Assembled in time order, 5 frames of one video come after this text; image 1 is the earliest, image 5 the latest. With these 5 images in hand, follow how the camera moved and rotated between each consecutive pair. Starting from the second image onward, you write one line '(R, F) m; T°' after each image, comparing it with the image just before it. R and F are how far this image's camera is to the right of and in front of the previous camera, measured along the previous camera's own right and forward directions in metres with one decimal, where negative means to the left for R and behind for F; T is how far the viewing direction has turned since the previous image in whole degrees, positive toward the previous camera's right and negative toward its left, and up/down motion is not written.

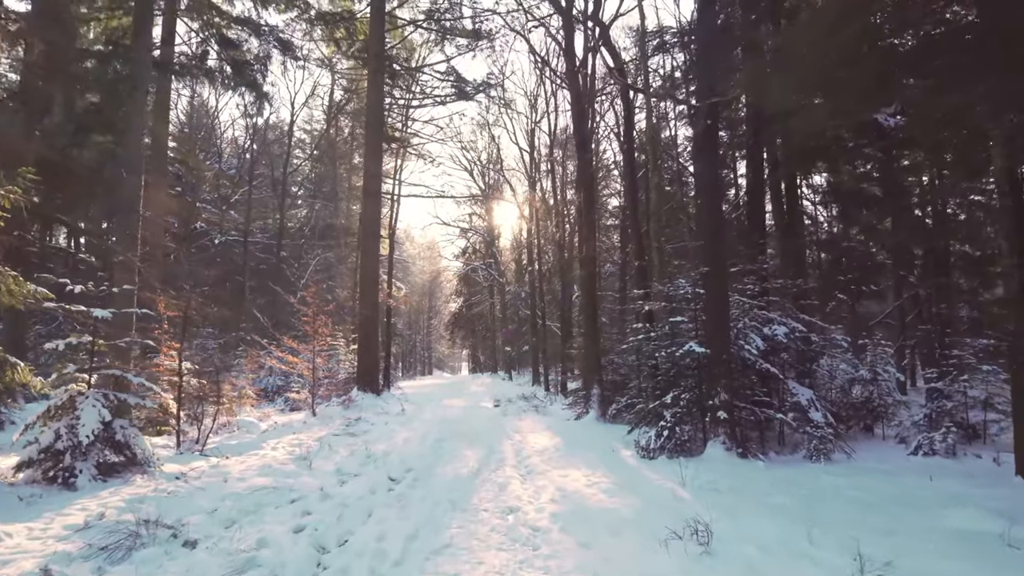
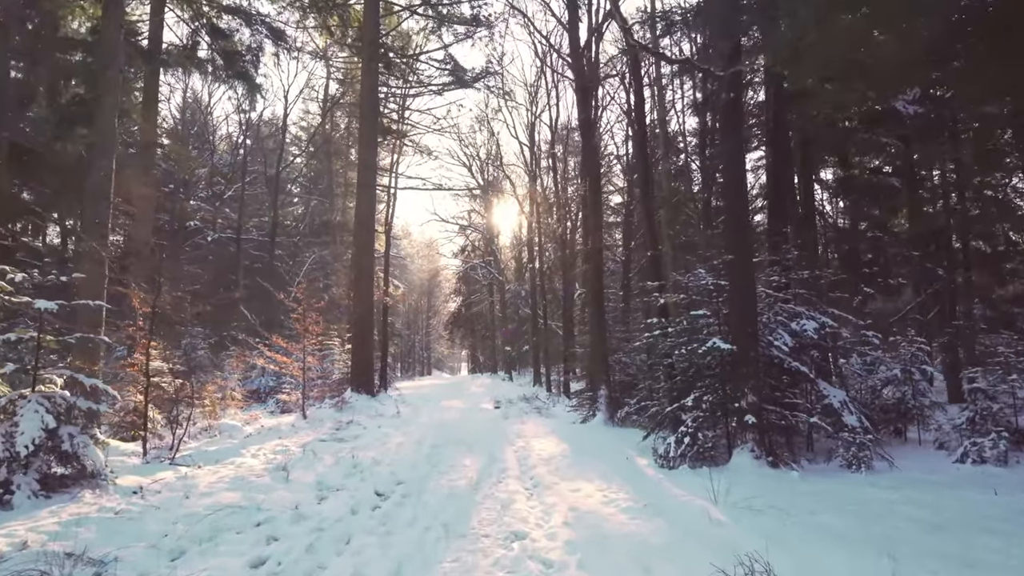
(0.0, +0.7) m; 0°
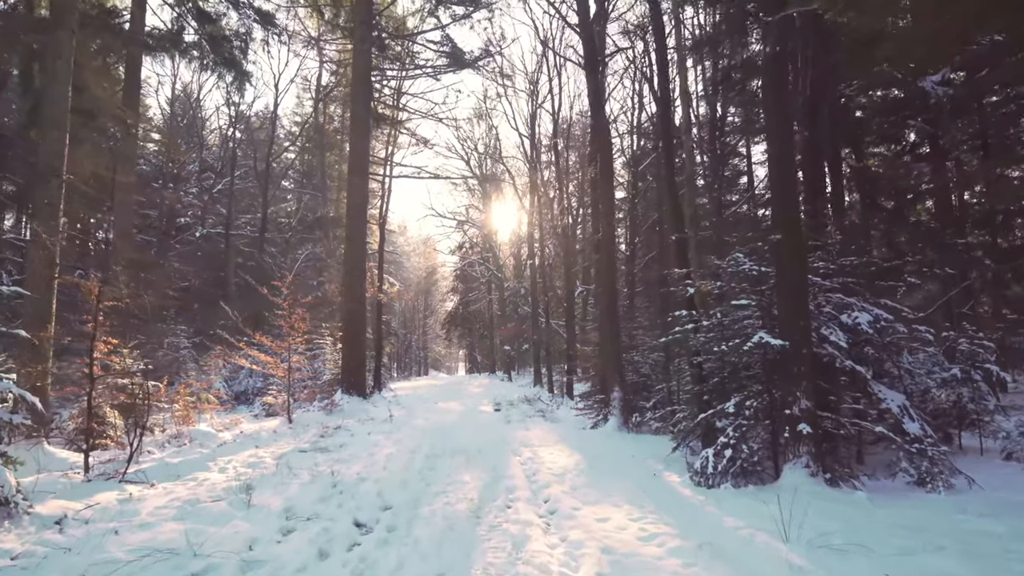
(-0.1, +1.0) m; 0°
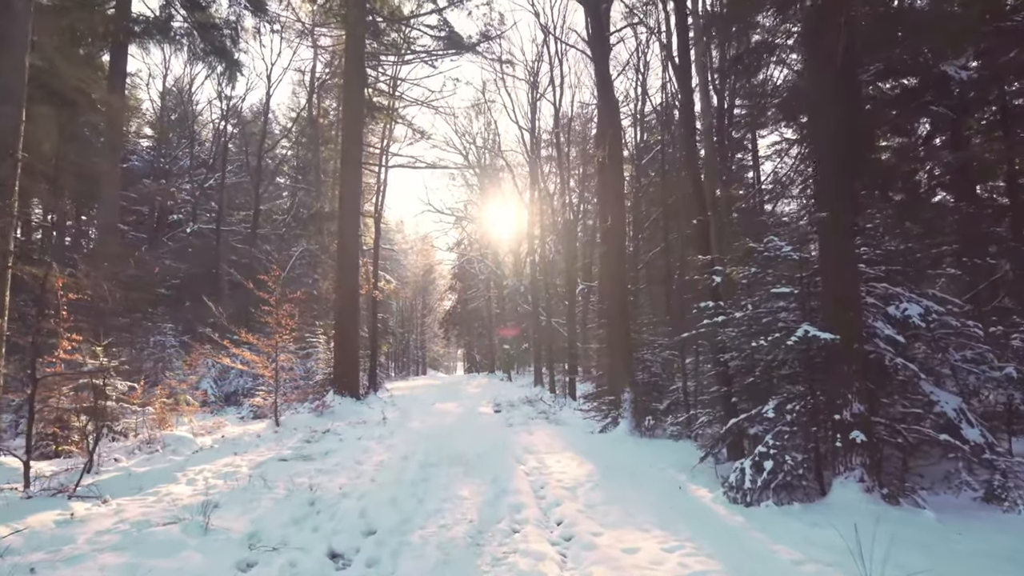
(-0.1, +0.7) m; 0°
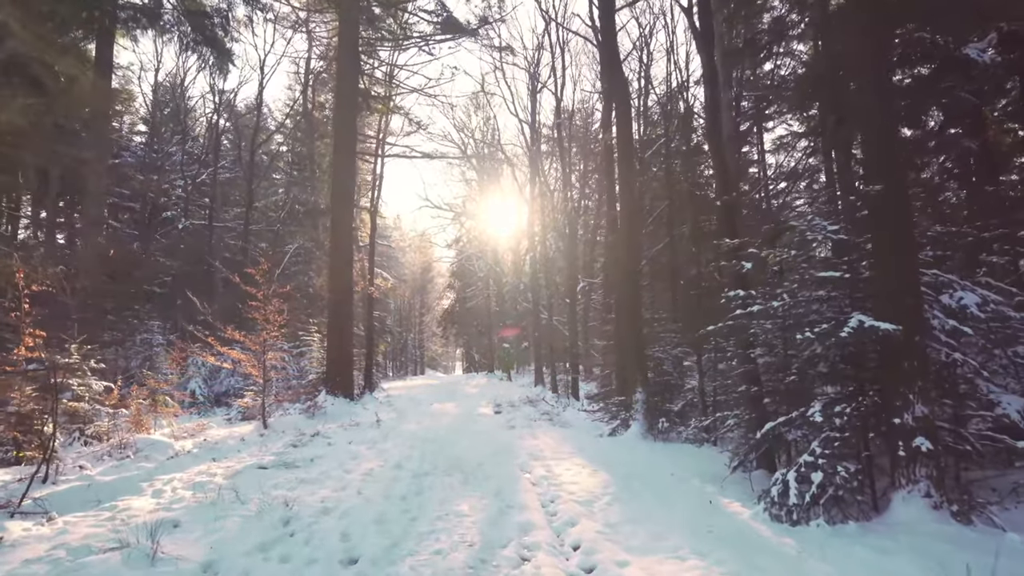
(-0.1, +0.6) m; 0°
